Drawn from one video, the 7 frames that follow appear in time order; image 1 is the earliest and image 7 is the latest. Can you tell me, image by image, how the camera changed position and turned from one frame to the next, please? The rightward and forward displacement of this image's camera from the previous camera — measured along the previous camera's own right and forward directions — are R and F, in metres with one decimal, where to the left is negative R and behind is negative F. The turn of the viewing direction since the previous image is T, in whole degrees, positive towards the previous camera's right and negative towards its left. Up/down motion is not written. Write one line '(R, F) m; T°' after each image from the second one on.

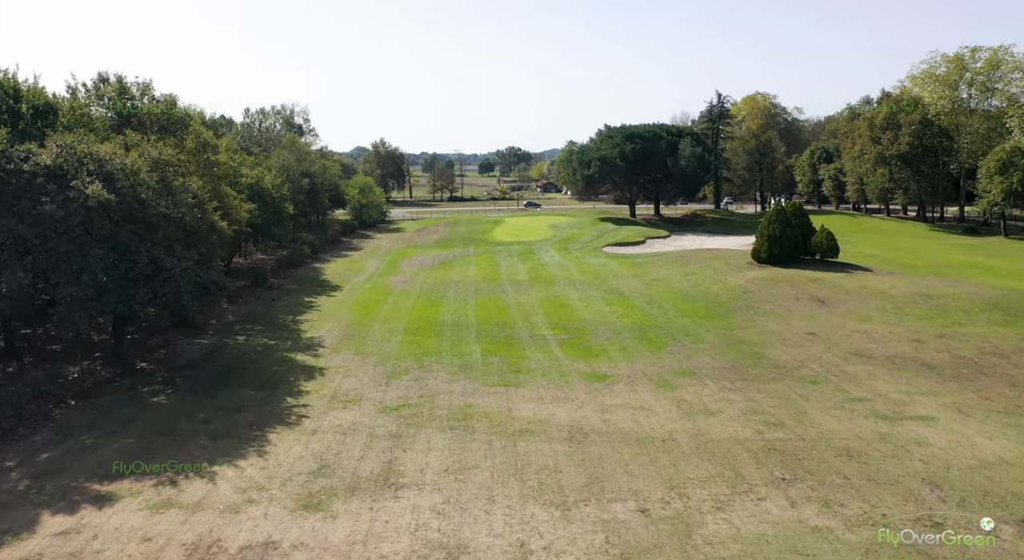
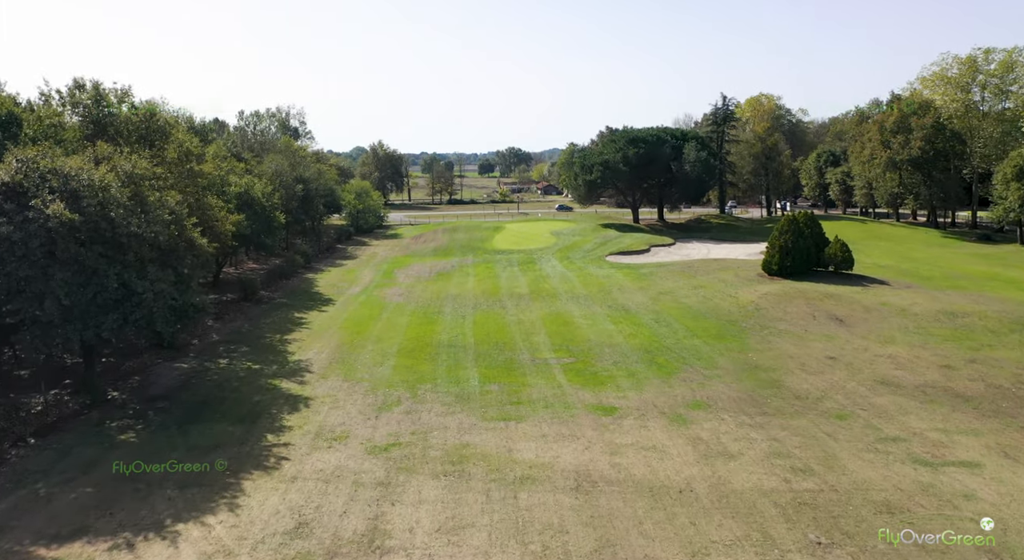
(0.0, +1.8) m; 0°
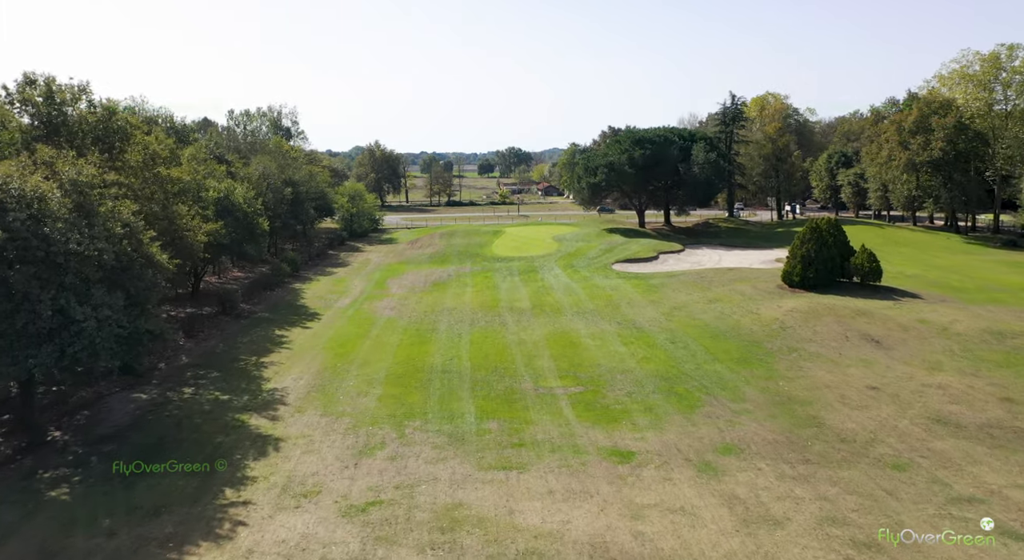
(0.0, +3.0) m; 0°
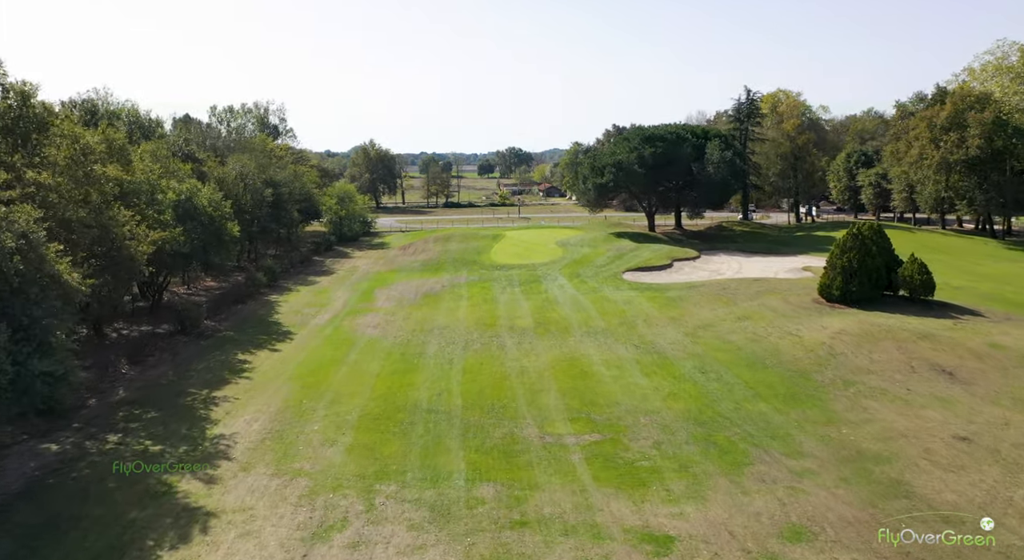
(0.0, +4.5) m; 0°
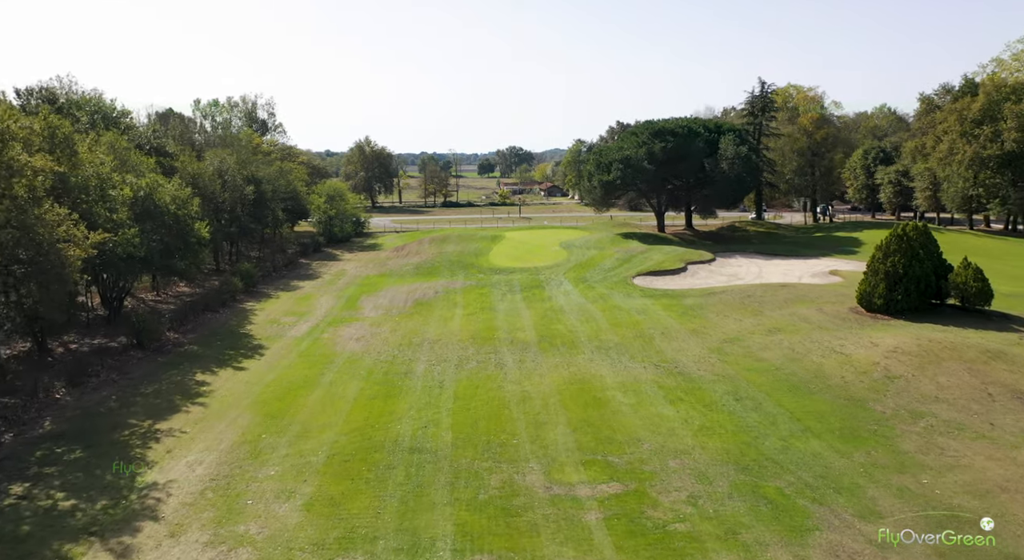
(0.0, +3.7) m; 0°
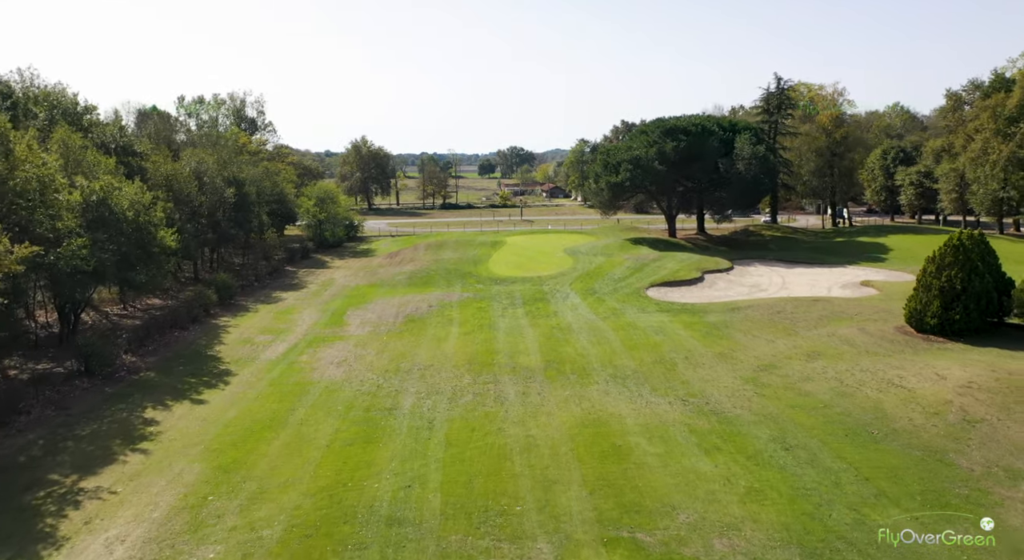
(0.0, +3.5) m; 0°
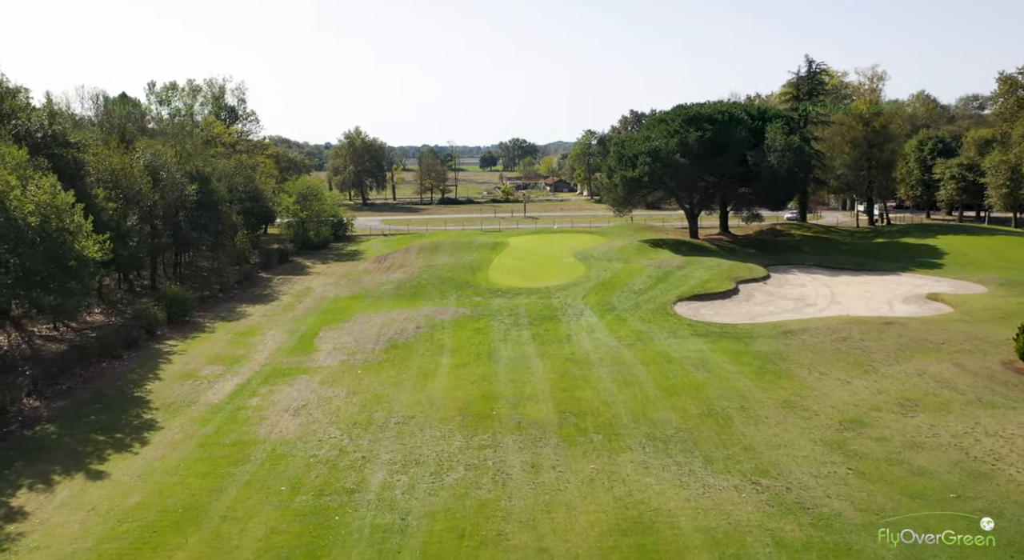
(-0.1, +5.7) m; 0°
